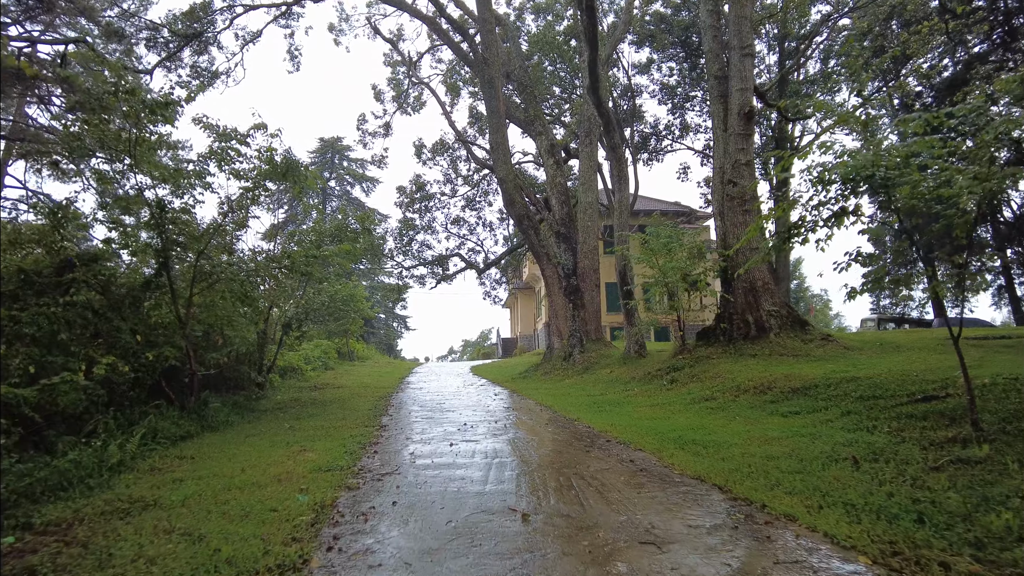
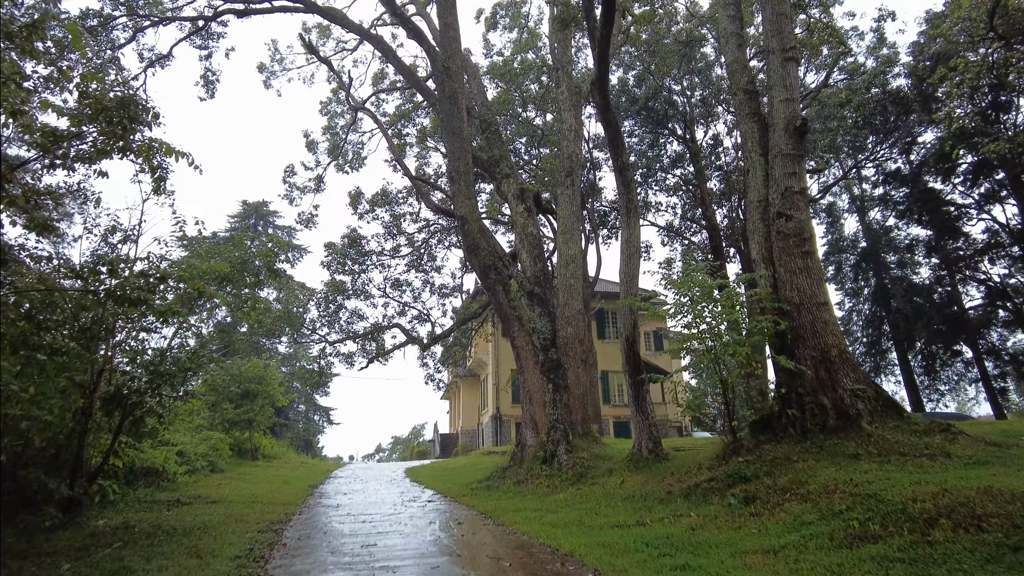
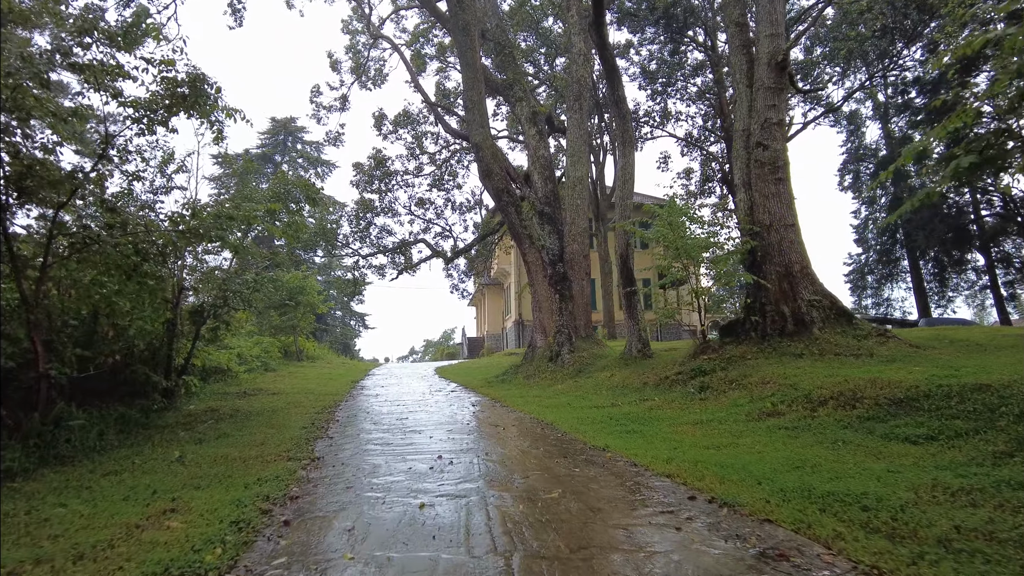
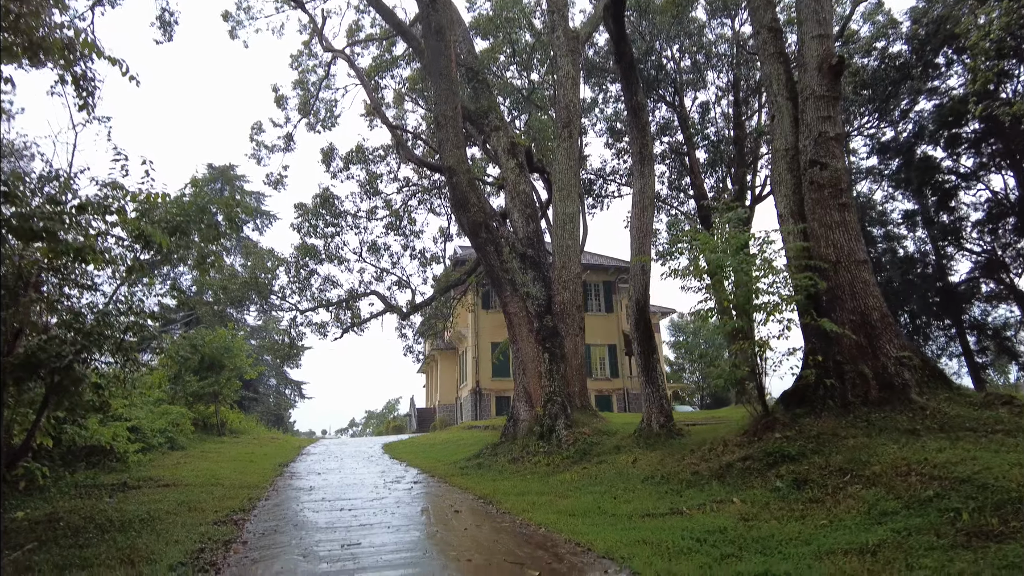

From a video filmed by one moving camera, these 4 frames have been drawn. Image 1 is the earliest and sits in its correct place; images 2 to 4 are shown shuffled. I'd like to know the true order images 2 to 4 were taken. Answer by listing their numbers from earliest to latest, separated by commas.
3, 2, 4
